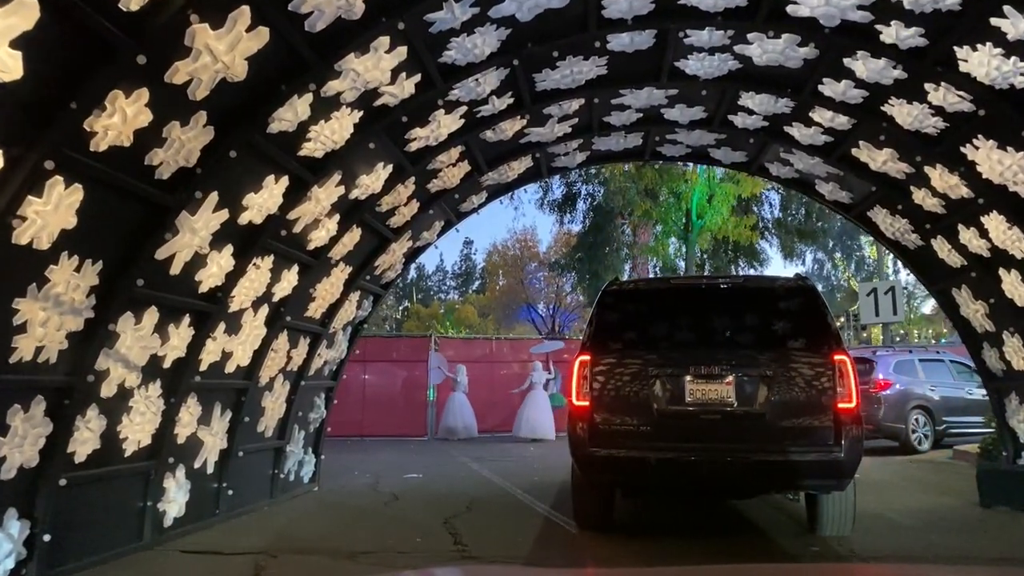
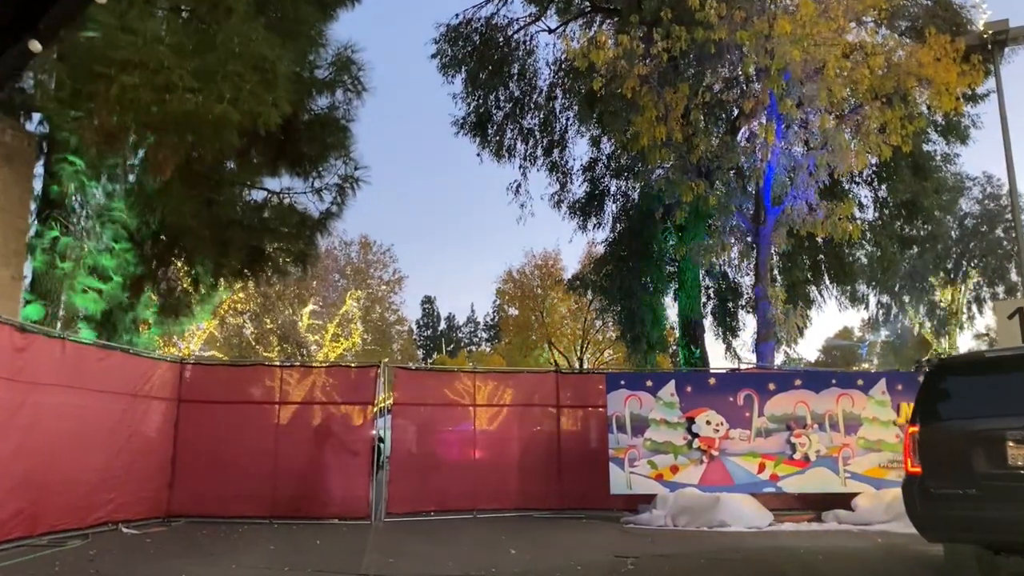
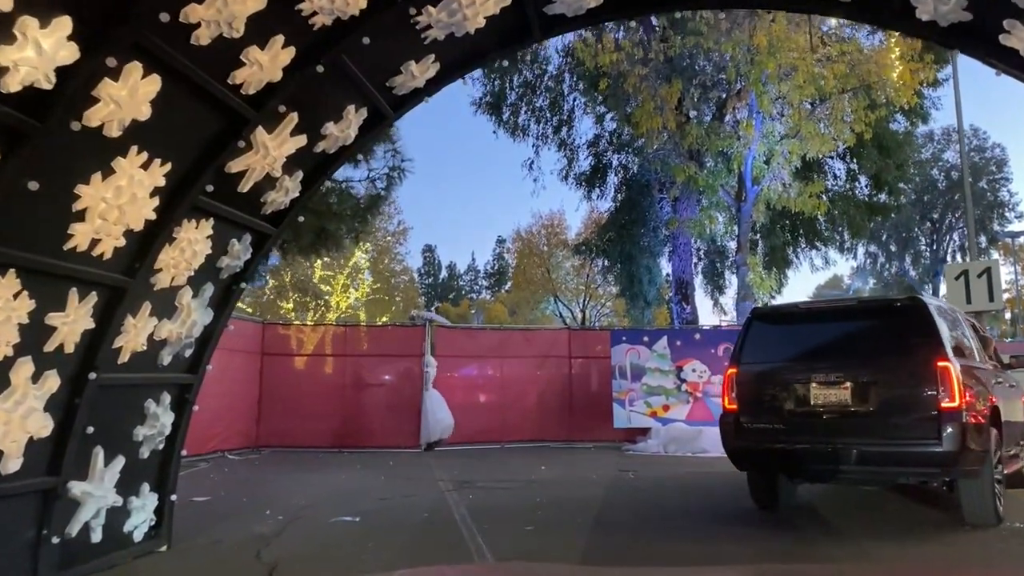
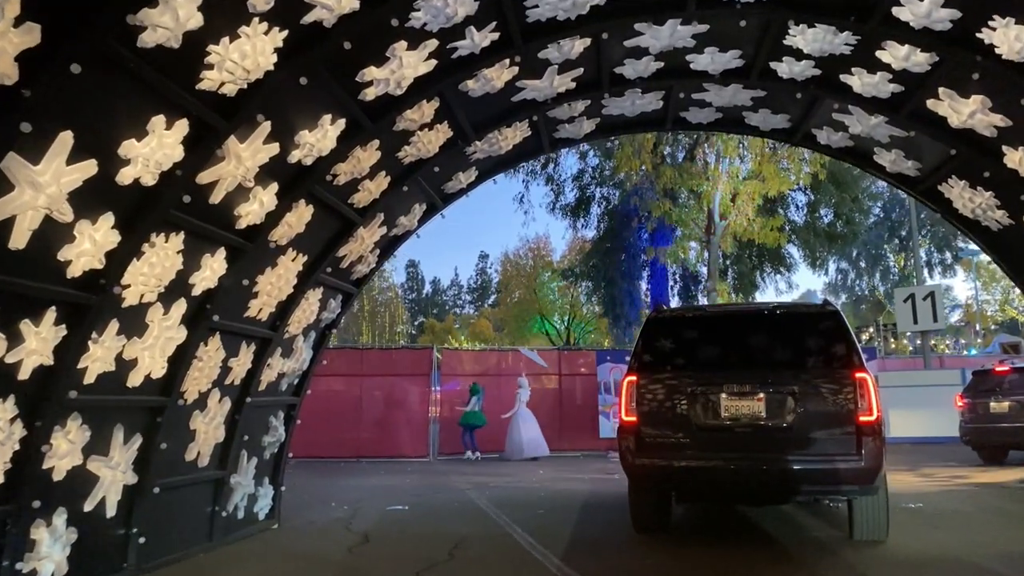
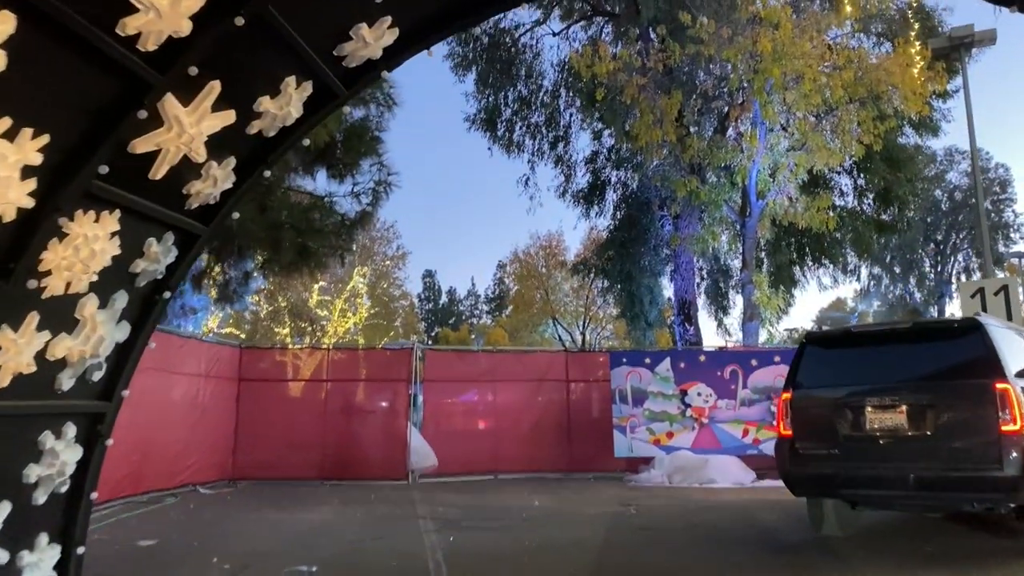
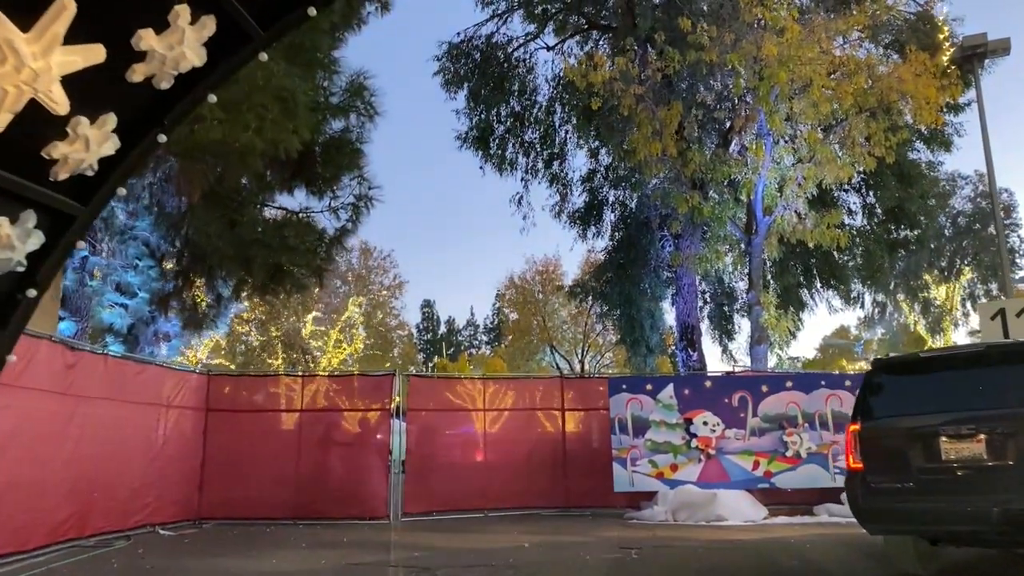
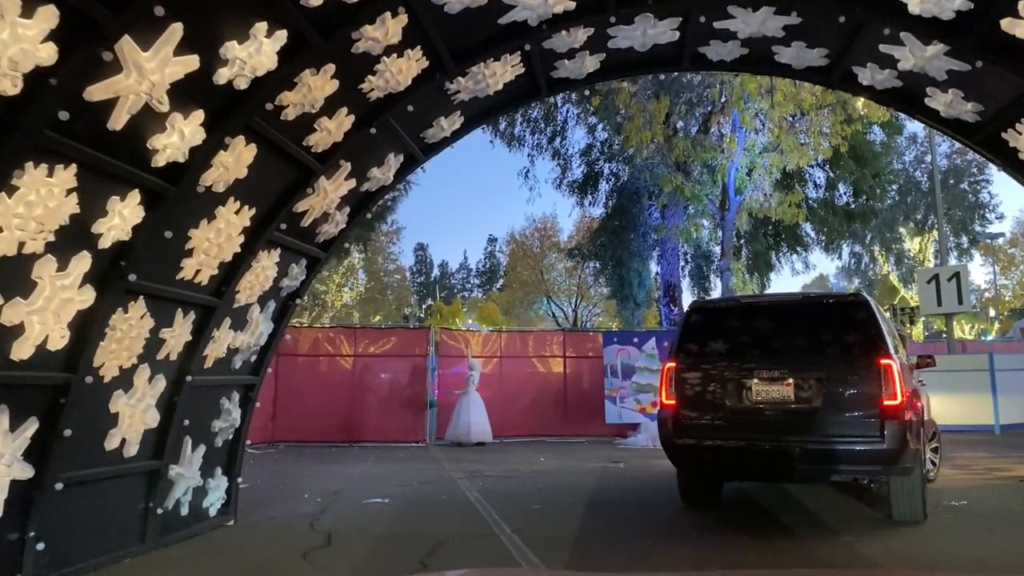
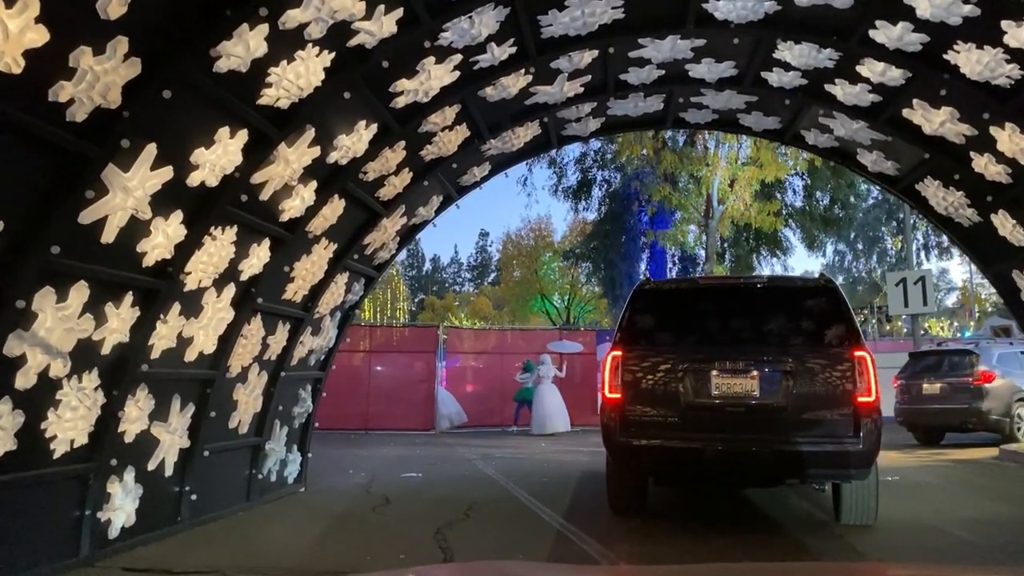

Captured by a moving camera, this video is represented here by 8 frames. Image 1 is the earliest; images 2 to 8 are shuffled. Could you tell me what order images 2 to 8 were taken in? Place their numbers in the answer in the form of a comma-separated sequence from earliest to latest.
8, 4, 7, 3, 5, 6, 2
